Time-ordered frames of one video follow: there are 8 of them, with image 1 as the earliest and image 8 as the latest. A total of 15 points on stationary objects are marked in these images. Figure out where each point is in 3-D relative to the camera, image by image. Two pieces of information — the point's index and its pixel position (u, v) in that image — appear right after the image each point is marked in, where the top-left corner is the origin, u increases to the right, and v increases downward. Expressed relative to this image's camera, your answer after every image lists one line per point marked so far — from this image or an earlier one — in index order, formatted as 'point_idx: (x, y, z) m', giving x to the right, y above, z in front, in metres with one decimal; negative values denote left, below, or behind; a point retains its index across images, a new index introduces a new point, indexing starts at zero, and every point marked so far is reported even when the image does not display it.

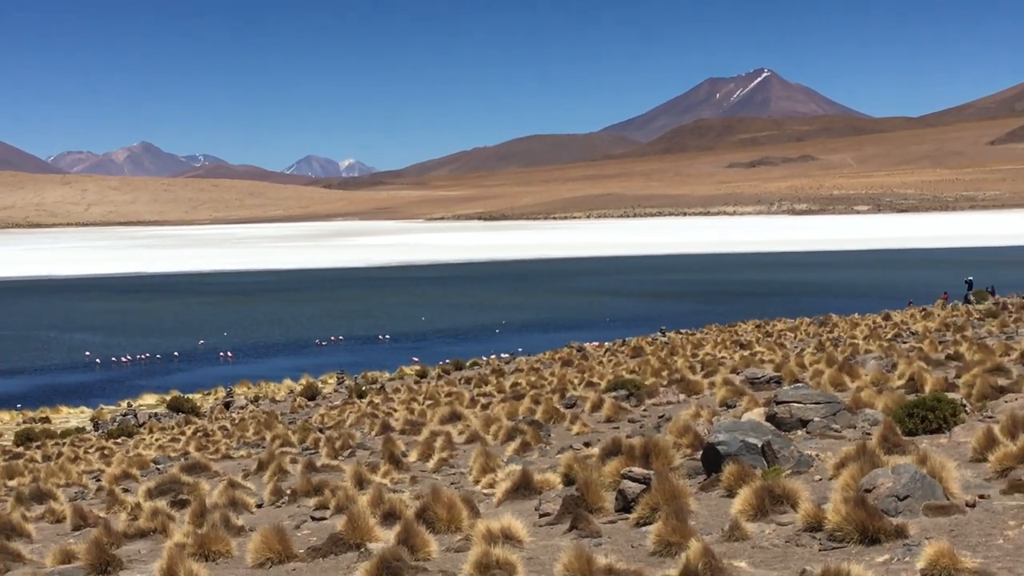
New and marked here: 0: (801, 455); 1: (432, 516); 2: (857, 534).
0: (+3.1, -1.9, +10.7) m
1: (-1.1, -2.6, +10.1) m
2: (+3.5, -2.5, +8.6) m
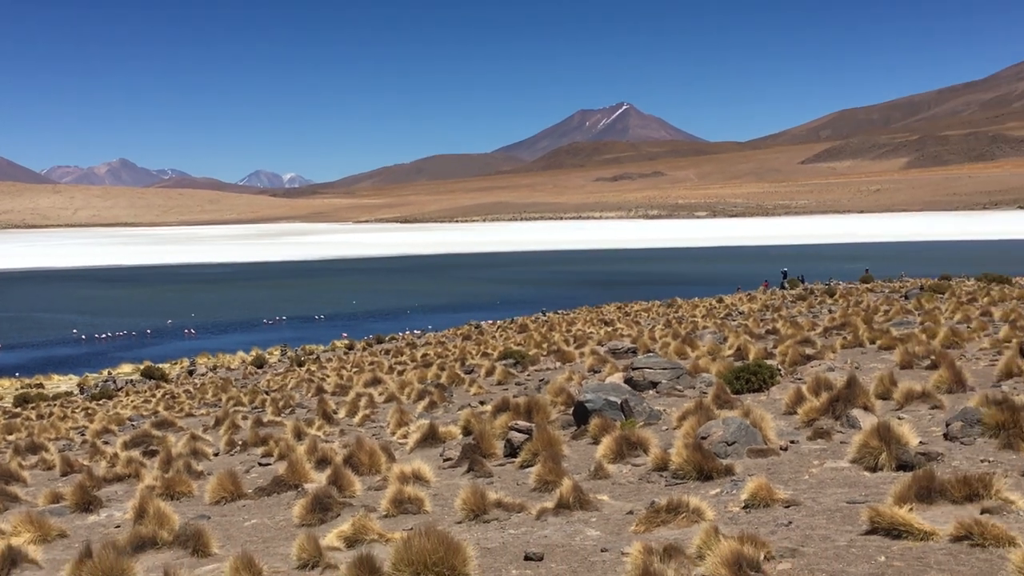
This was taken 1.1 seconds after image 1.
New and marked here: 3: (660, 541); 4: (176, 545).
0: (+1.9, -1.8, +12.9) m
1: (-2.3, -2.4, +12.2) m
2: (+2.3, -2.4, +10.8) m
3: (+1.8, -2.9, +9.1) m
4: (-4.1, -3.2, +10.3) m
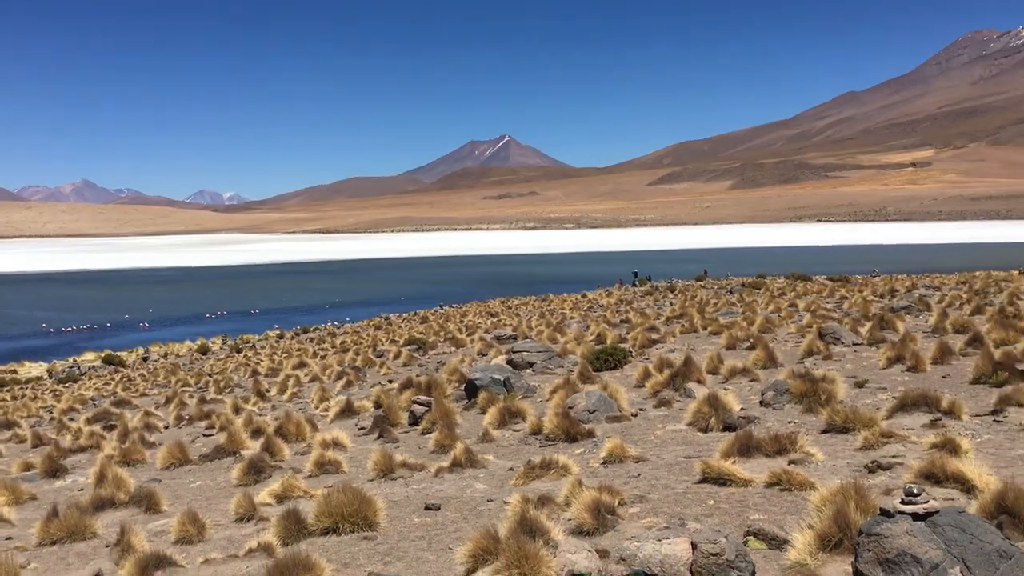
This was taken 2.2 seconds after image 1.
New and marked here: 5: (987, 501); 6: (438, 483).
0: (+0.2, -1.8, +15.4) m
1: (-3.9, -2.4, +14.4) m
2: (+0.8, -2.3, +13.3) m
3: (+0.4, -2.8, +11.5) m
4: (-5.6, -3.2, +12.4) m
5: (+5.6, -2.4, +9.1) m
6: (-1.0, -2.9, +12.3) m
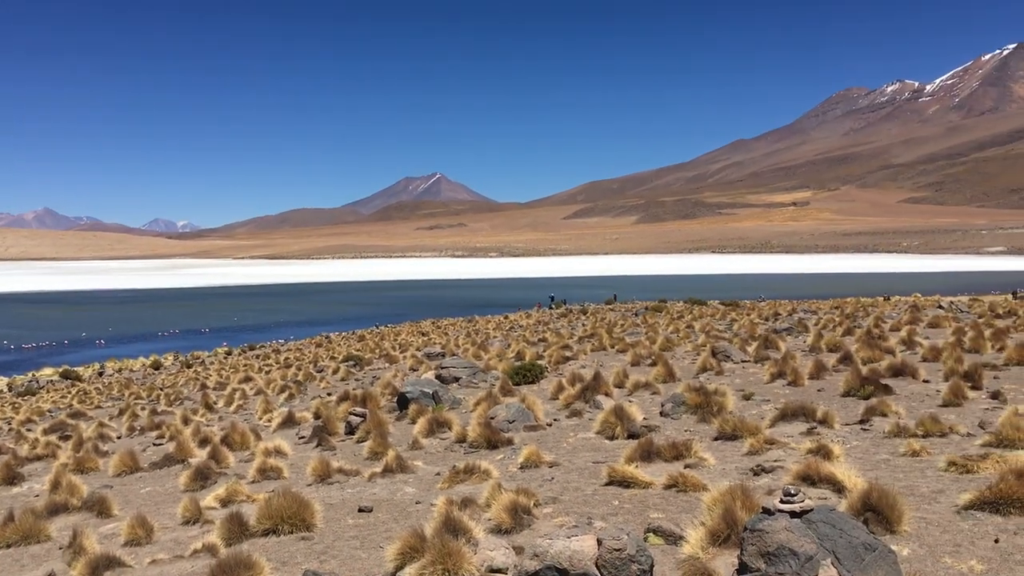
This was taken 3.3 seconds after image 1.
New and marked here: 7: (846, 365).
0: (-1.1, -2.3, +16.8) m
1: (-5.2, -2.8, +15.6) m
2: (-0.5, -2.7, +14.8) m
3: (-0.8, -3.2, +13.0) m
4: (-6.9, -3.5, +13.5) m
5: (+4.5, -2.7, +10.8) m
6: (-2.3, -3.2, +13.7) m
7: (+6.7, -1.6, +17.3) m
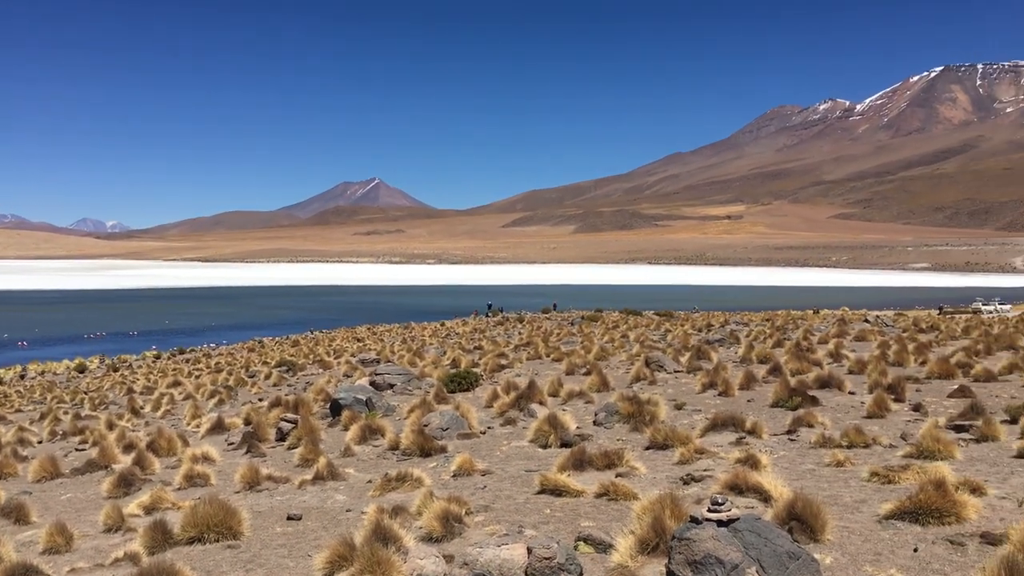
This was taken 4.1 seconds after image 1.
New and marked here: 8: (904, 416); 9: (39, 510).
0: (-2.4, -2.4, +16.7) m
1: (-6.4, -2.9, +15.3) m
2: (-1.6, -2.8, +14.7) m
3: (-1.9, -3.3, +12.9) m
4: (-8.0, -3.5, +13.1) m
5: (+3.5, -2.8, +11.0) m
6: (-3.4, -3.3, +13.5) m
7: (+5.4, -1.8, +17.6) m
8: (+6.9, -2.3, +14.9) m
9: (-7.4, -3.5, +13.2) m
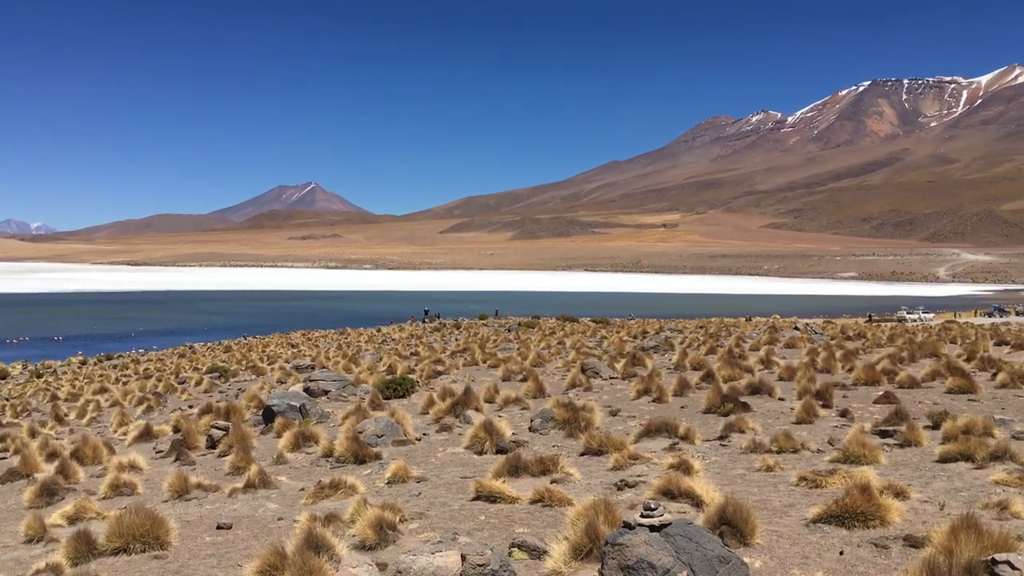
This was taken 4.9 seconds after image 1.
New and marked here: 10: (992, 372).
0: (-3.6, -2.5, +16.5) m
1: (-7.6, -2.9, +14.9) m
2: (-2.8, -2.9, +14.6) m
3: (-2.9, -3.3, +12.7) m
4: (-9.0, -3.6, +12.6) m
5: (+2.6, -3.0, +11.1) m
6: (-4.4, -3.4, +13.3) m
7: (+4.1, -2.0, +17.8) m
8: (+5.8, -2.4, +15.2) m
9: (-8.5, -3.5, +12.8) m
10: (+10.0, -1.8, +17.6) m
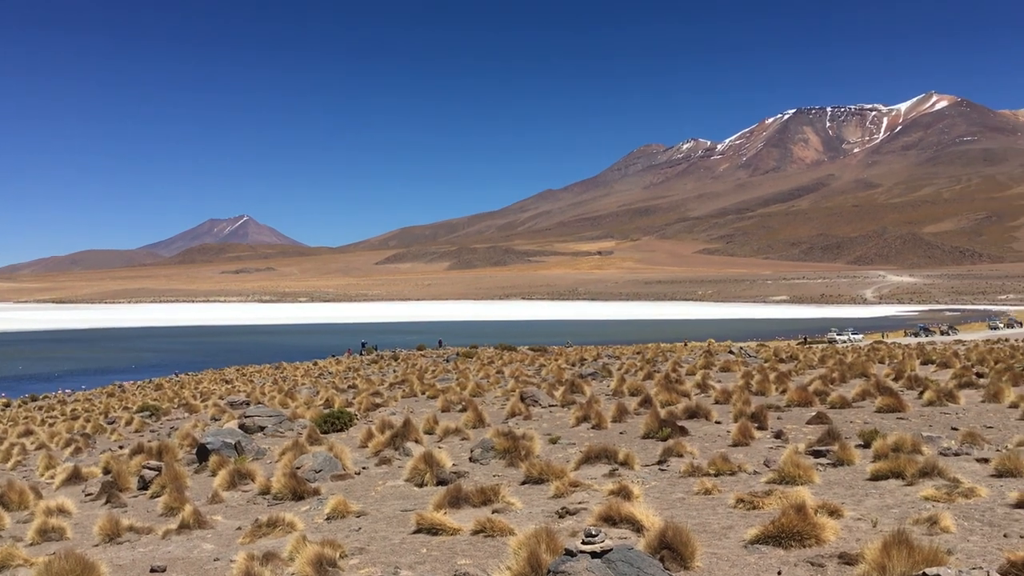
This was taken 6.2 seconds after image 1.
0: (-4.8, -3.1, +16.3) m
1: (-8.6, -3.6, +14.4) m
2: (-3.8, -3.5, +14.3) m
3: (-3.8, -3.9, +12.5) m
4: (-9.9, -4.2, +12.1) m
5: (+1.8, -3.4, +11.2) m
6: (-5.4, -4.0, +13.0) m
7: (+2.9, -2.5, +18.0) m
8: (+4.7, -2.9, +15.5) m
9: (-9.4, -4.2, +12.2) m
10: (+8.8, -2.2, +18.1) m
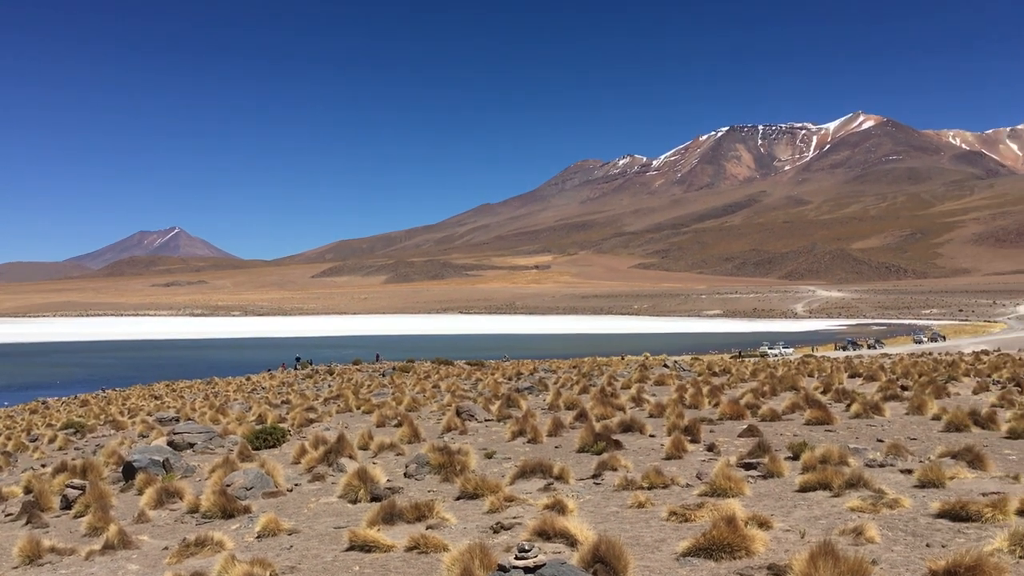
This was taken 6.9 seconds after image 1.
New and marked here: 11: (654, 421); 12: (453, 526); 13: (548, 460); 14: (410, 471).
0: (-6.0, -3.4, +16.0) m
1: (-9.7, -3.8, +13.9) m
2: (-4.9, -3.7, +14.1) m
3: (-4.8, -4.1, +12.3) m
4: (-10.9, -4.4, +11.5) m
5: (+0.8, -3.6, +11.3) m
6: (-6.4, -4.2, +12.6) m
7: (+1.6, -2.8, +18.1) m
8: (+3.5, -3.1, +15.7) m
9: (-10.4, -4.4, +11.7) m
10: (+7.4, -2.5, +18.6) m
11: (+3.1, -2.8, +18.0) m
12: (-1.0, -3.8, +13.5) m
13: (+0.7, -3.2, +15.6) m
14: (-1.8, -3.4, +15.5) m
